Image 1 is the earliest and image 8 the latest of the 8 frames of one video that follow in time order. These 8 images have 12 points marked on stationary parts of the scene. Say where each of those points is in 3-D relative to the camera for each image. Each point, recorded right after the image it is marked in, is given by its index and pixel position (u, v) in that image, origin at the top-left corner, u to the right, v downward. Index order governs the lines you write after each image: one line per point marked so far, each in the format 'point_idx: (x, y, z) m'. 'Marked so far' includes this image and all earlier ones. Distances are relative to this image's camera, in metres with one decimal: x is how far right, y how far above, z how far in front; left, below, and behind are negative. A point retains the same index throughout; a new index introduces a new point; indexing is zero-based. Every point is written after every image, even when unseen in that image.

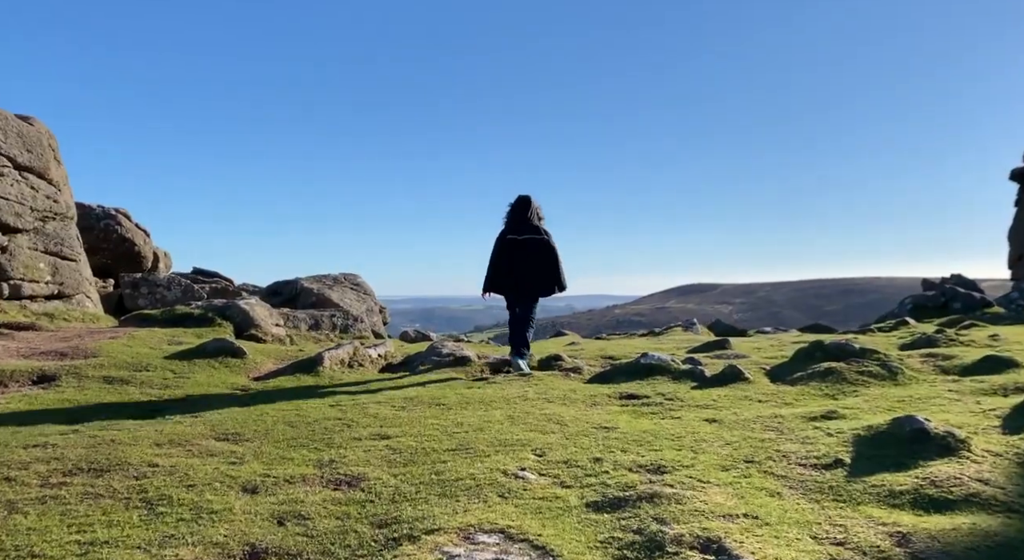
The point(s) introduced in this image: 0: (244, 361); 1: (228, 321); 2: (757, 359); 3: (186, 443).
0: (-3.1, -0.9, +10.7) m
1: (-4.0, -0.6, +12.9) m
2: (+3.1, -1.0, +11.5) m
3: (-2.5, -1.2, +6.9) m
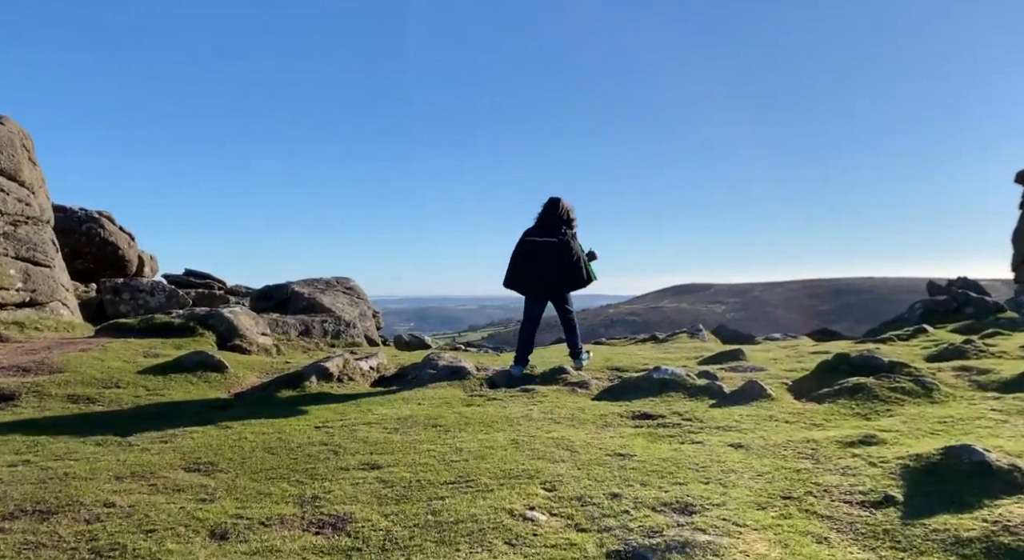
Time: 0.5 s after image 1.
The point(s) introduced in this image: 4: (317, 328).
0: (-3.1, -1.0, +9.9) m
1: (-4.0, -0.7, +12.2) m
2: (+3.1, -1.1, +10.7) m
3: (-2.4, -1.3, +6.2) m
4: (-4.3, -1.0, +20.0) m
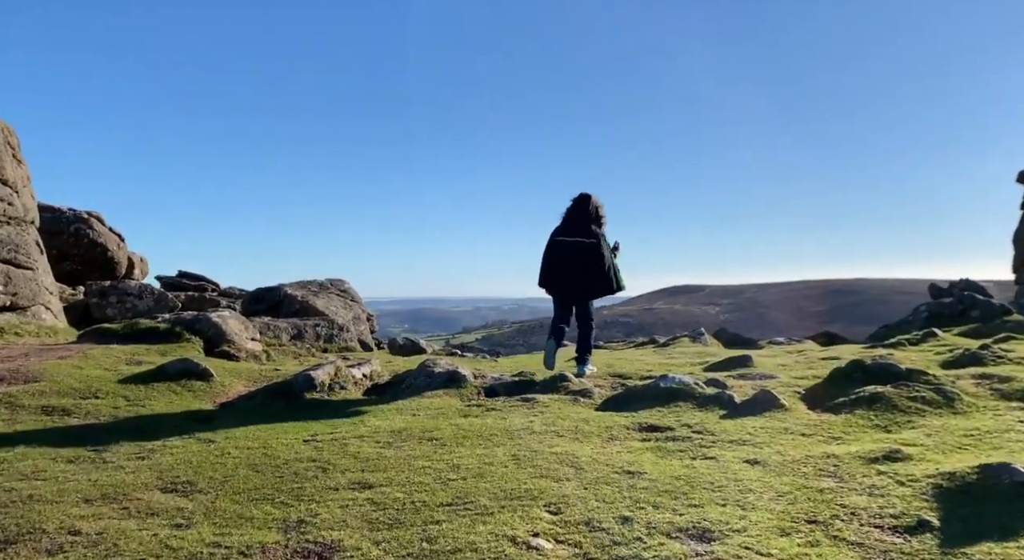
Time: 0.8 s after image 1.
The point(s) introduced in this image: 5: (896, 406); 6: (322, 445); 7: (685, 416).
0: (-3.1, -1.1, +9.4) m
1: (-4.0, -0.7, +11.7) m
2: (+3.1, -1.1, +10.3) m
3: (-2.4, -1.3, +5.7) m
4: (-4.3, -1.1, +19.5) m
5: (+3.5, -1.1, +8.4) m
6: (-1.5, -1.3, +7.2) m
7: (+1.5, -1.2, +8.2) m
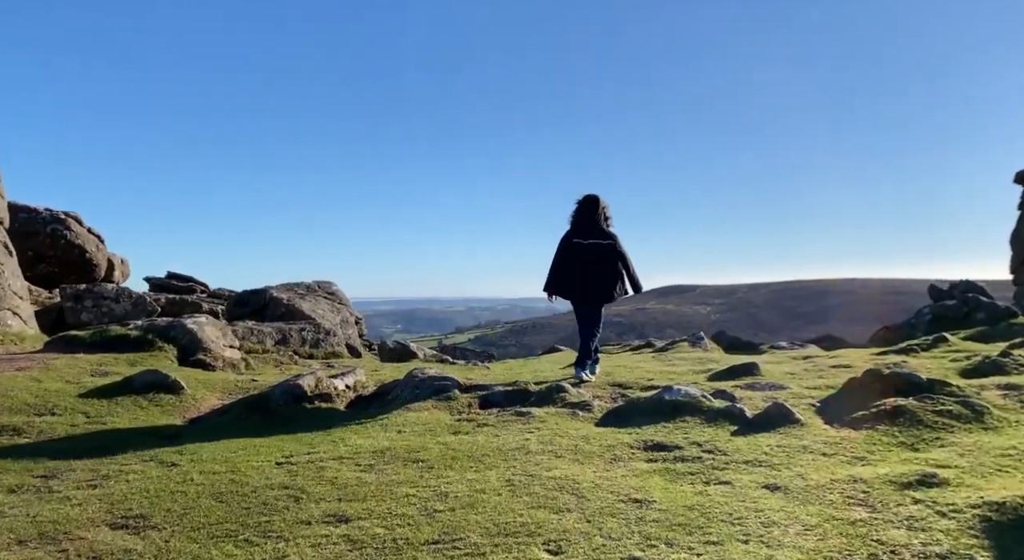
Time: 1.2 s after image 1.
0: (-3.2, -1.1, +8.8) m
1: (-4.1, -0.8, +11.0) m
2: (+3.0, -1.2, +9.7) m
3: (-2.4, -1.4, +5.0) m
4: (-4.4, -1.1, +18.8) m
5: (+3.5, -1.2, +7.7) m
6: (-1.5, -1.3, +6.6) m
7: (+1.5, -1.3, +7.6) m
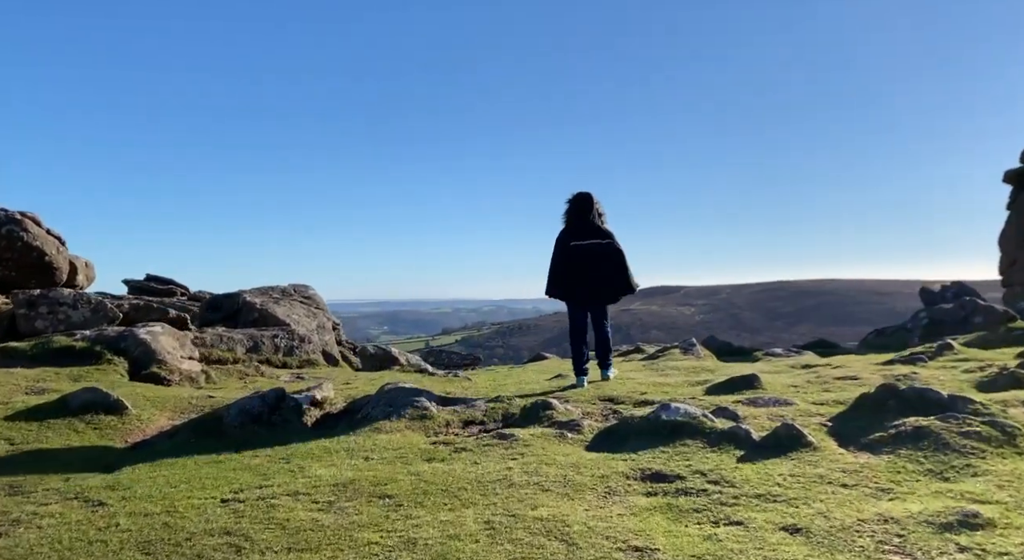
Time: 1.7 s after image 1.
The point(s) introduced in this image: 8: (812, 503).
0: (-3.3, -1.2, +7.9) m
1: (-4.3, -0.8, +10.1) m
2: (+2.9, -1.2, +8.9) m
3: (-2.5, -1.5, +4.1) m
4: (-4.8, -1.2, +17.9) m
5: (+3.3, -1.2, +7.0) m
6: (-1.7, -1.4, +5.7) m
7: (+1.4, -1.3, +6.8) m
8: (+1.9, -1.4, +5.8) m
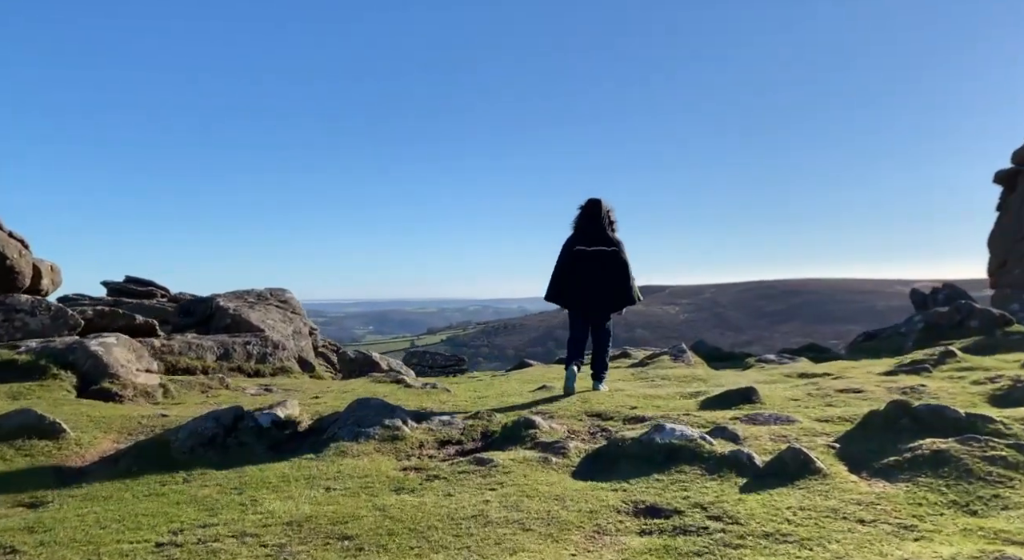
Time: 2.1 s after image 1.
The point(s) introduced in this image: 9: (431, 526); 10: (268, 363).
0: (-3.5, -1.3, +7.1) m
1: (-4.5, -0.9, +9.3) m
2: (+2.7, -1.3, +8.2) m
3: (-2.7, -1.5, +3.4) m
4: (-5.1, -1.3, +17.1) m
5: (+3.2, -1.3, +6.3) m
6: (-1.8, -1.5, +5.0) m
7: (+1.2, -1.4, +6.1) m
8: (+1.8, -1.5, +5.1) m
9: (-0.5, -1.5, +5.4) m
10: (-4.6, -1.6, +17.5) m
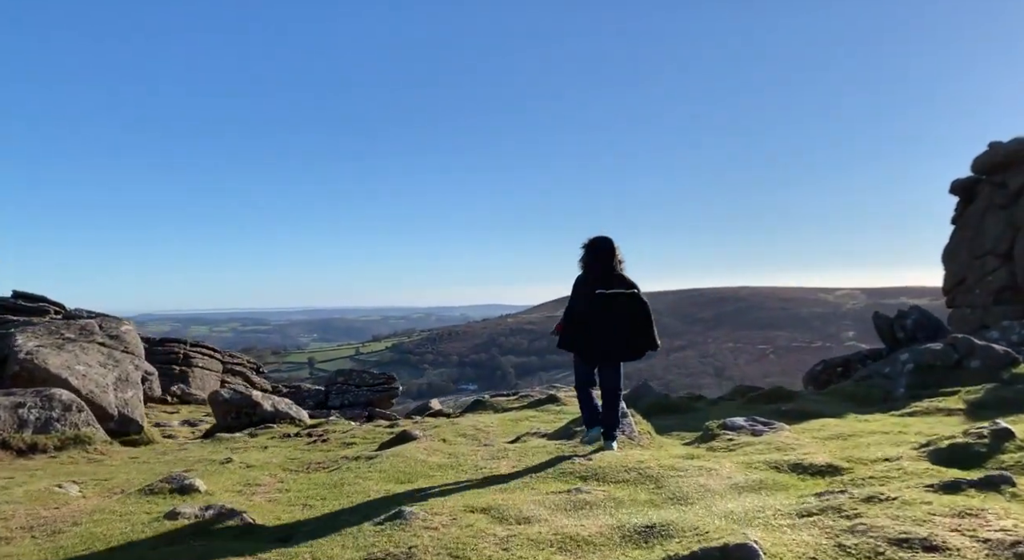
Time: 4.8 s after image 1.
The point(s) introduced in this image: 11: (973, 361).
0: (-4.4, -1.7, +2.3) m
1: (-5.6, -1.3, +4.5) m
2: (+1.6, -1.7, +3.8) m
3: (-3.4, -1.9, -1.3) m
4: (-6.7, -1.8, +12.2) m
5: (+2.2, -1.7, +2.0) m
6: (-2.6, -1.9, +0.3) m
7: (+0.3, -1.8, +1.6) m
8: (+0.9, -1.9, +0.7) m
9: (-1.3, -1.8, +0.8) m
10: (-6.3, -2.1, +12.6) m
11: (+8.5, -1.5, +16.8) m
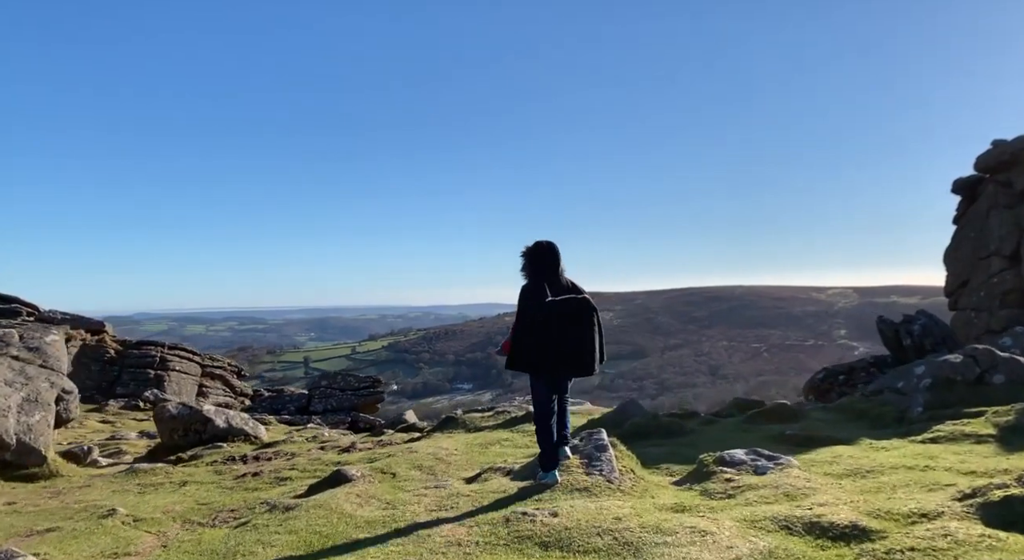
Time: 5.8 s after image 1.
0: (-4.9, -1.8, +0.3) m
1: (-6.0, -1.4, +2.4) m
2: (+1.2, -1.8, +1.9) m
3: (-3.7, -2.0, -3.3) m
4: (-7.2, -1.9, +10.2) m
5: (+1.8, -1.8, 0.0) m
6: (-3.0, -2.0, -1.7) m
7: (-0.1, -1.9, -0.4) m
8: (+0.5, -1.9, -1.3) m
9: (-1.7, -1.9, -1.2) m
10: (-6.8, -2.2, +10.5) m
11: (+7.9, -1.6, +14.9) m
